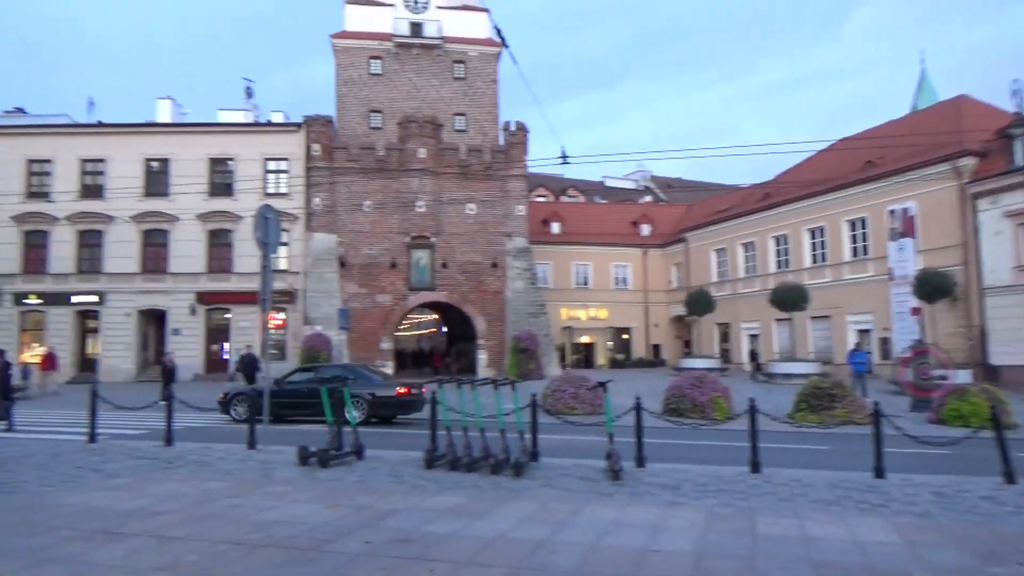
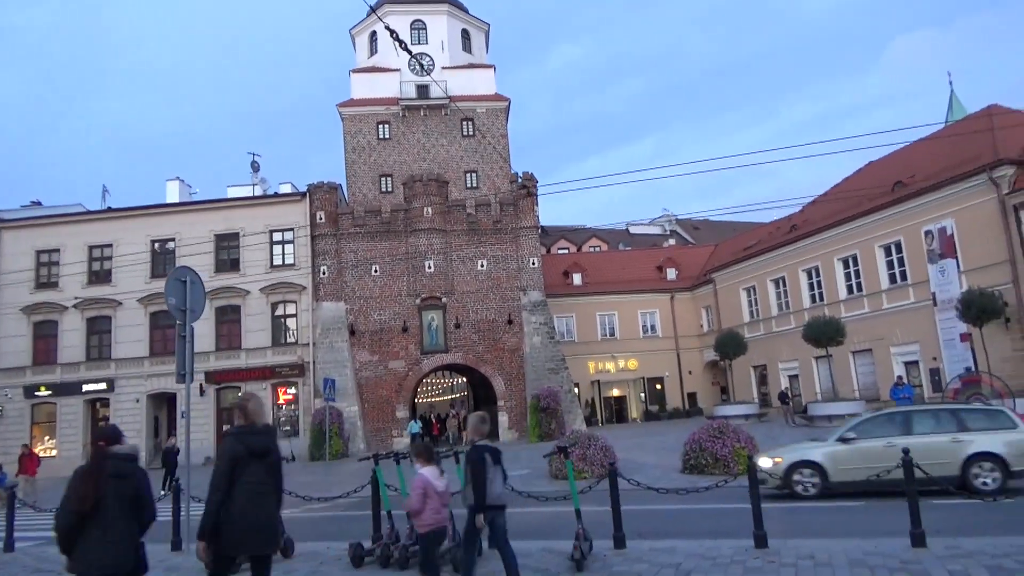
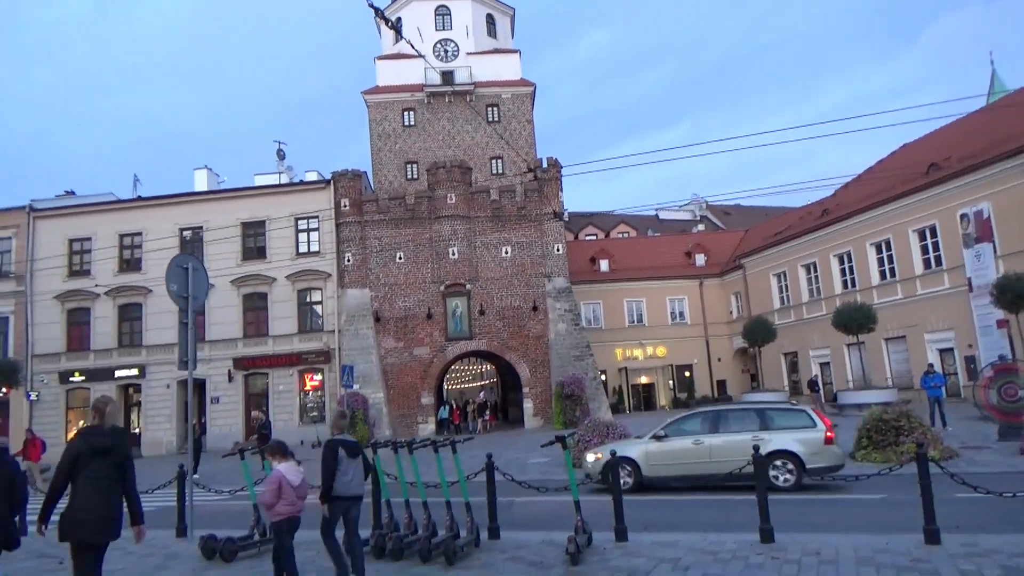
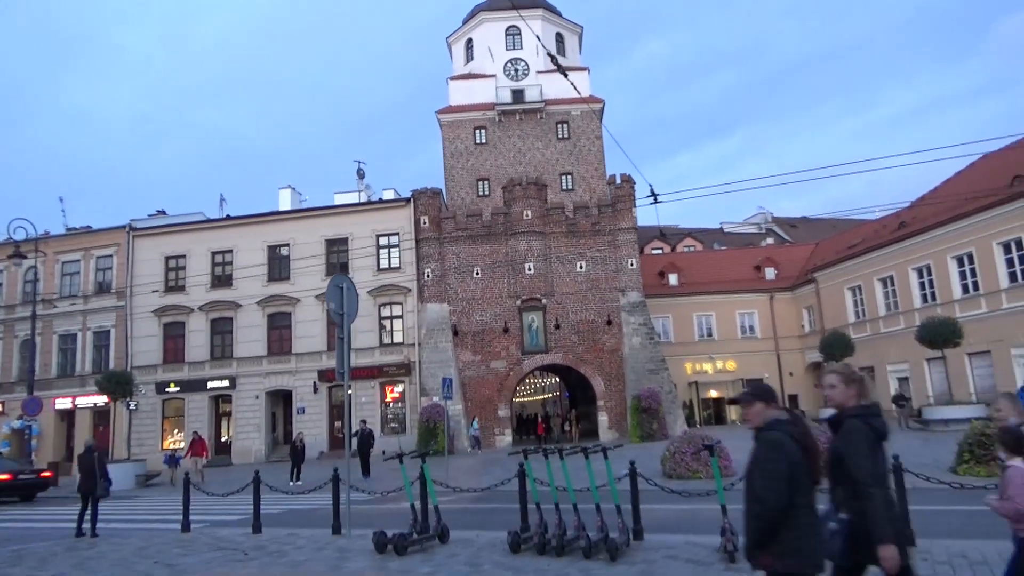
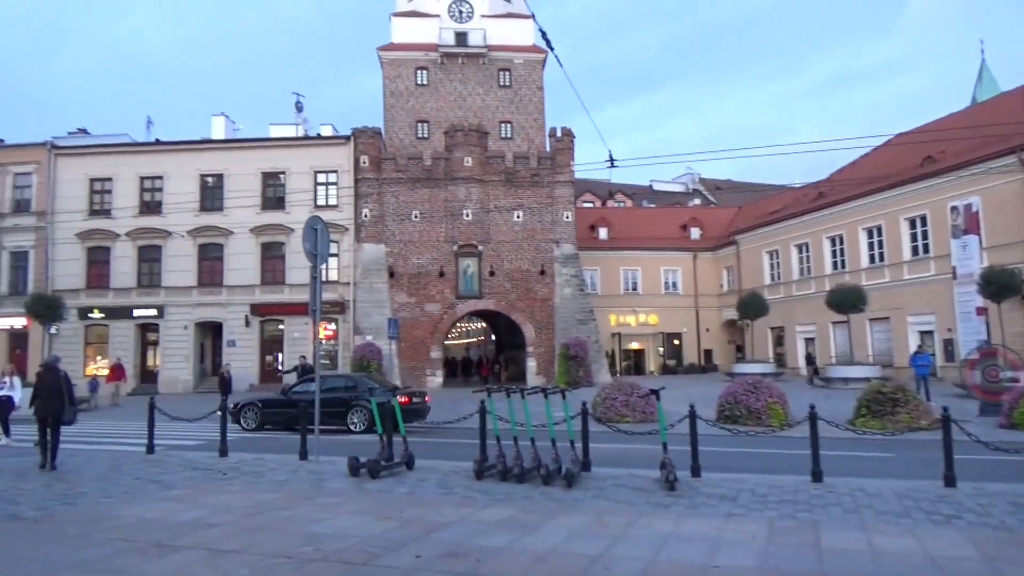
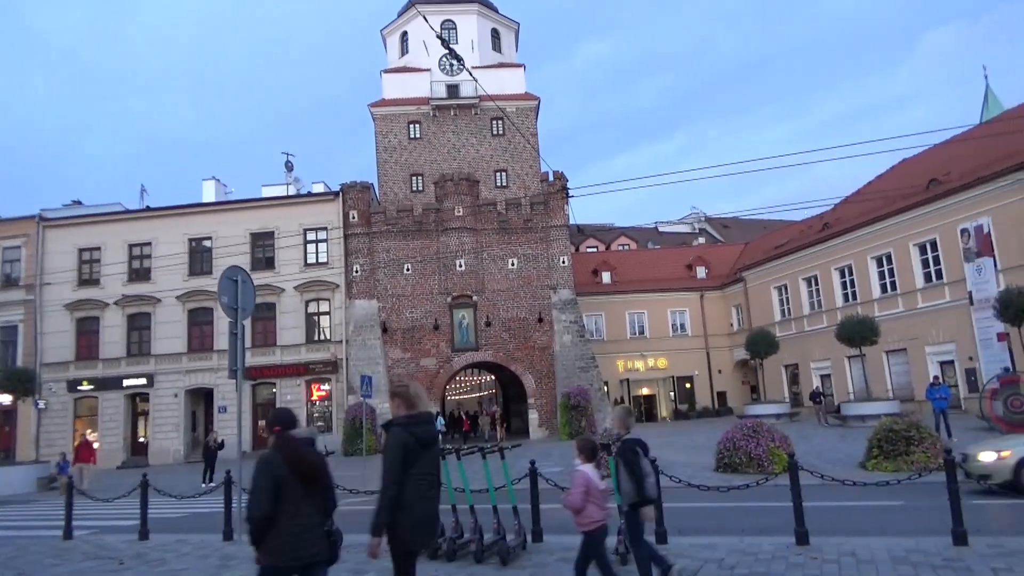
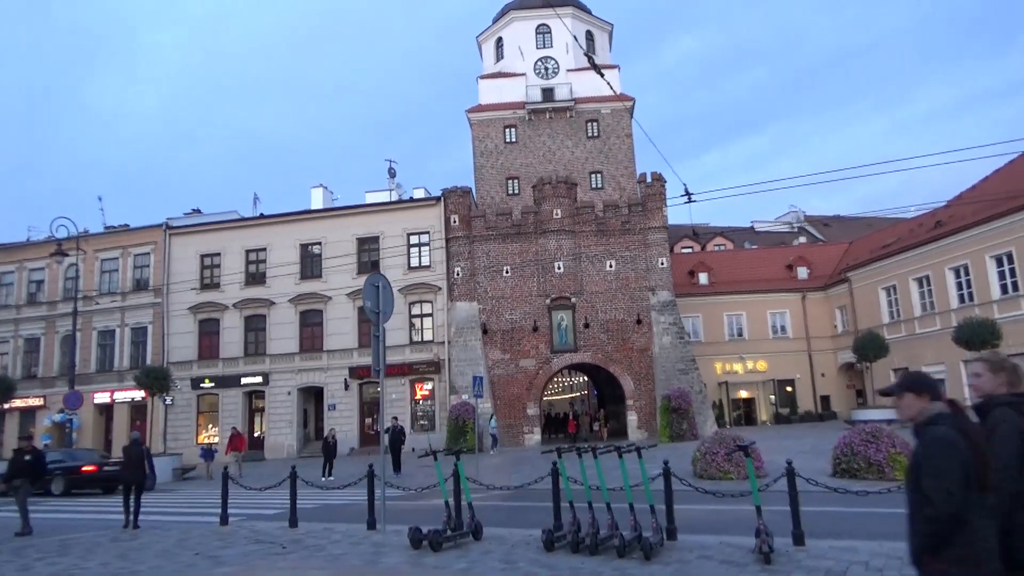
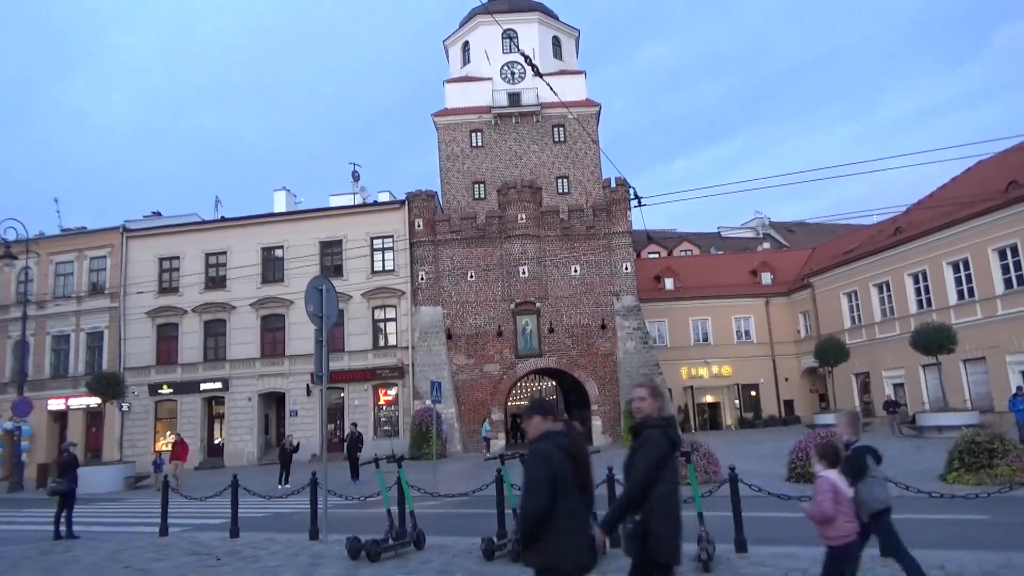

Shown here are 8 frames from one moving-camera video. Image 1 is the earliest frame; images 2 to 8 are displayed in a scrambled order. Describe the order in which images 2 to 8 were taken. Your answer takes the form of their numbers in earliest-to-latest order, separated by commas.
5, 7, 4, 8, 6, 2, 3
